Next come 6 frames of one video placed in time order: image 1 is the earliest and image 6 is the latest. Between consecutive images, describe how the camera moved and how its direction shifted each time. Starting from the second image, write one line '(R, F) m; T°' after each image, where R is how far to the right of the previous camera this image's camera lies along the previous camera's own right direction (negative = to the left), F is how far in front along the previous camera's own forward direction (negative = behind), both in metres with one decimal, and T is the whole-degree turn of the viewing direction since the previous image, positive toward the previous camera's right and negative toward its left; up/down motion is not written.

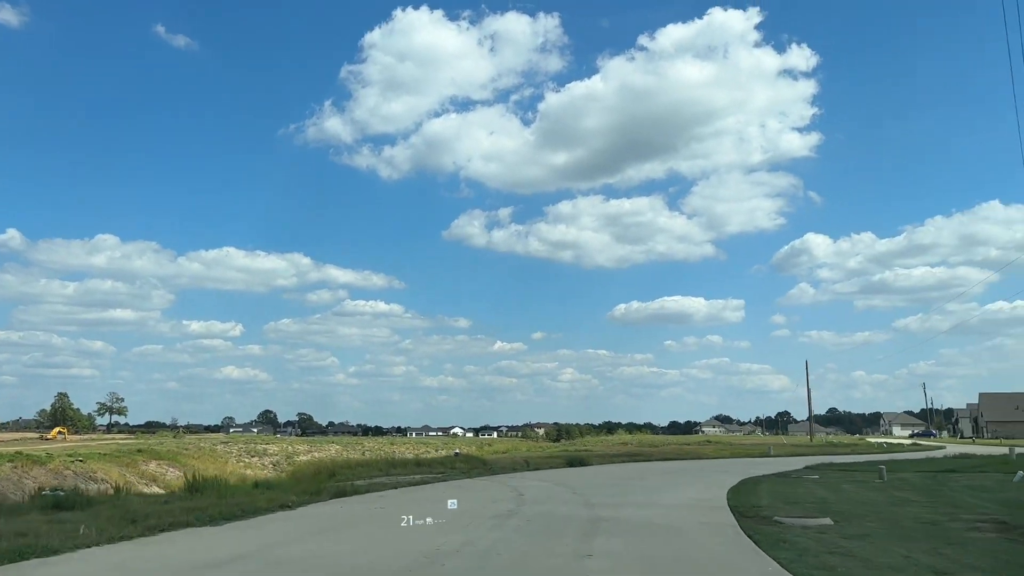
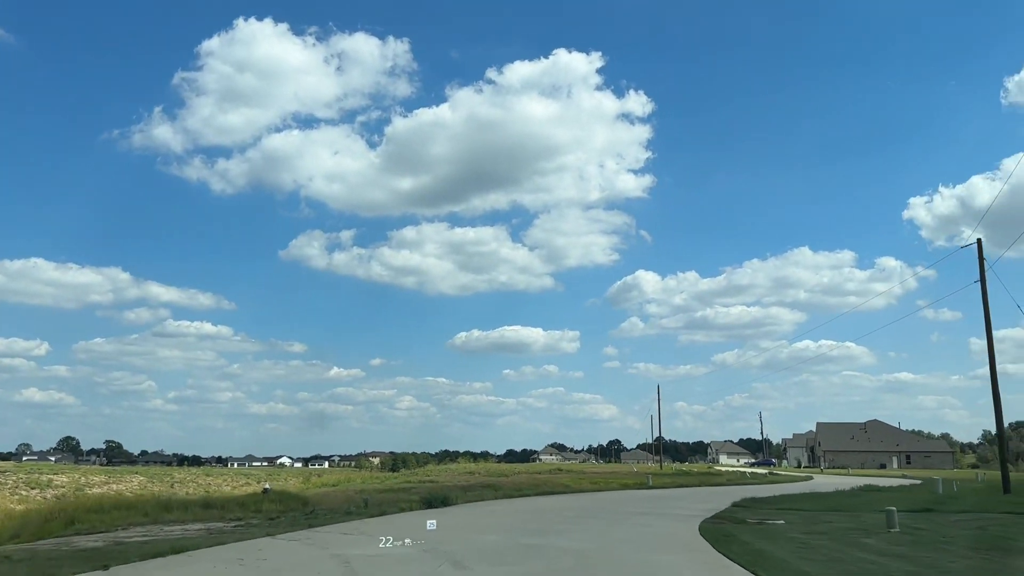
(0.0, +7.4) m; +11°
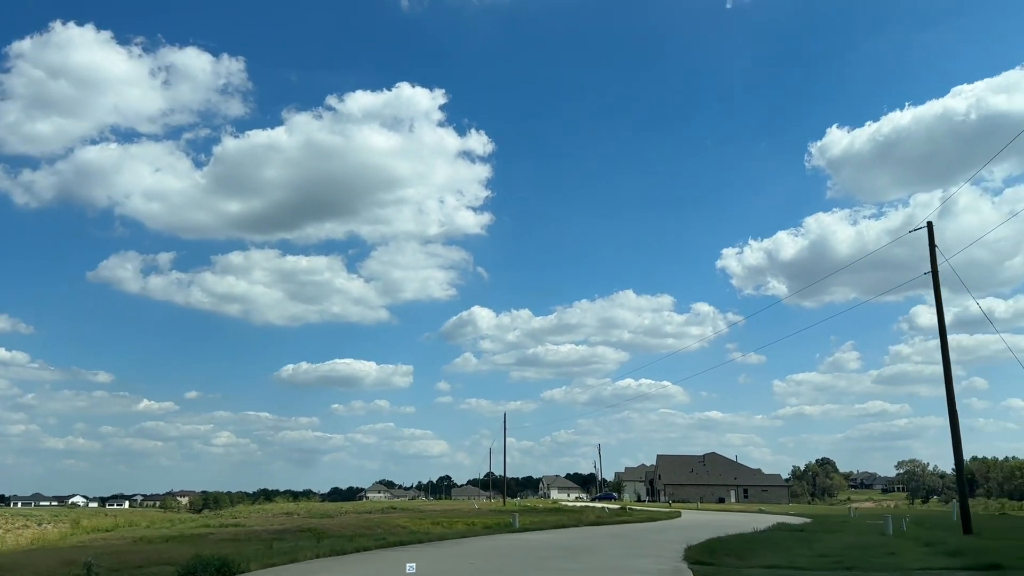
(-0.1, +7.5) m; +12°
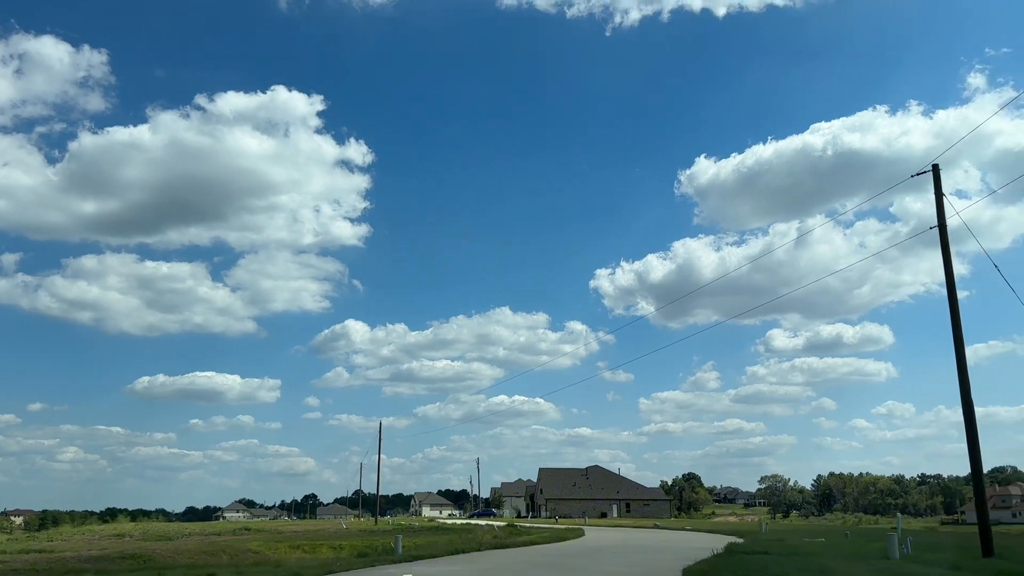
(-0.4, +6.1) m; +9°
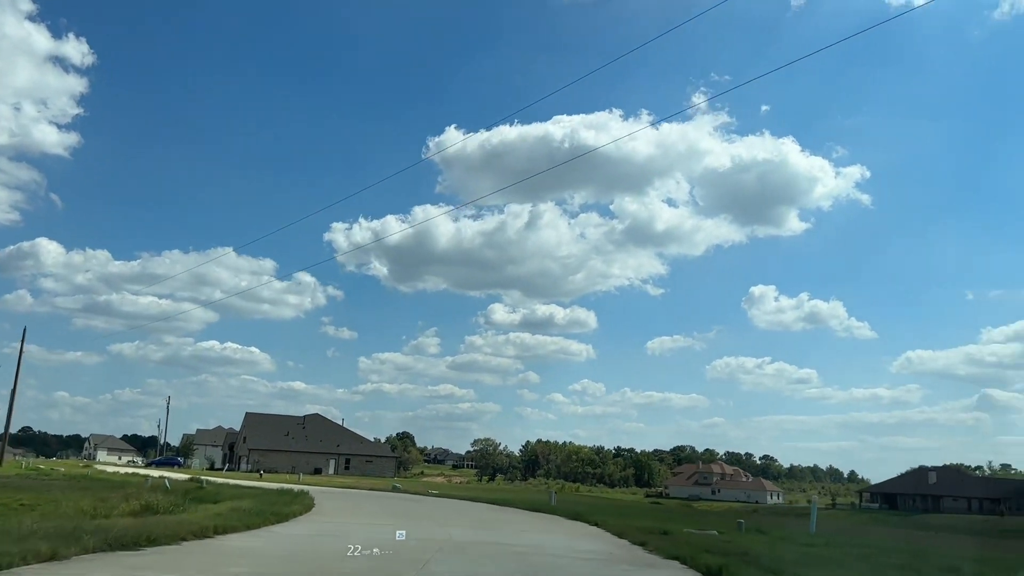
(+0.4, +13.6) m; +19°
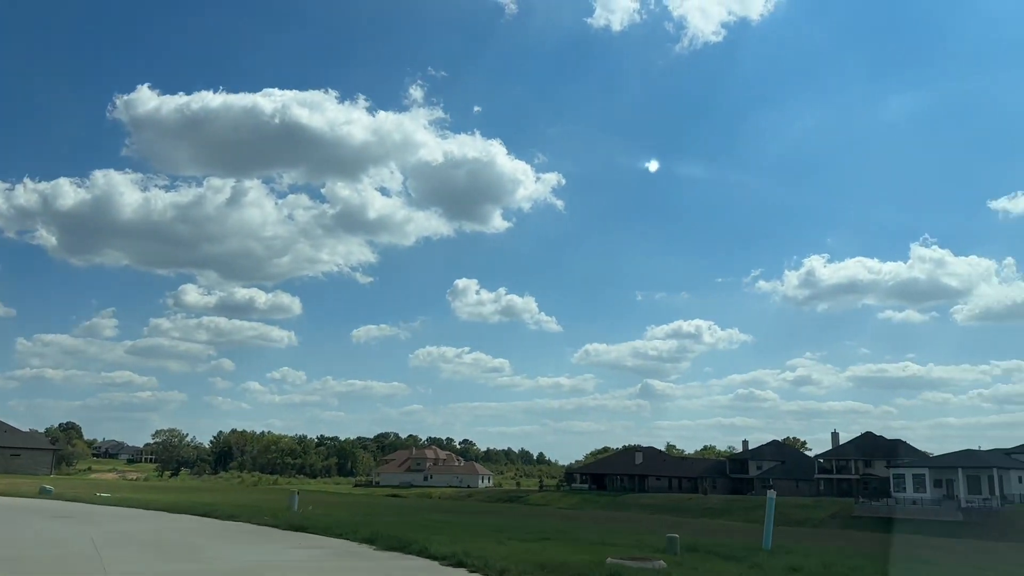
(-0.9, +8.9) m; +21°
